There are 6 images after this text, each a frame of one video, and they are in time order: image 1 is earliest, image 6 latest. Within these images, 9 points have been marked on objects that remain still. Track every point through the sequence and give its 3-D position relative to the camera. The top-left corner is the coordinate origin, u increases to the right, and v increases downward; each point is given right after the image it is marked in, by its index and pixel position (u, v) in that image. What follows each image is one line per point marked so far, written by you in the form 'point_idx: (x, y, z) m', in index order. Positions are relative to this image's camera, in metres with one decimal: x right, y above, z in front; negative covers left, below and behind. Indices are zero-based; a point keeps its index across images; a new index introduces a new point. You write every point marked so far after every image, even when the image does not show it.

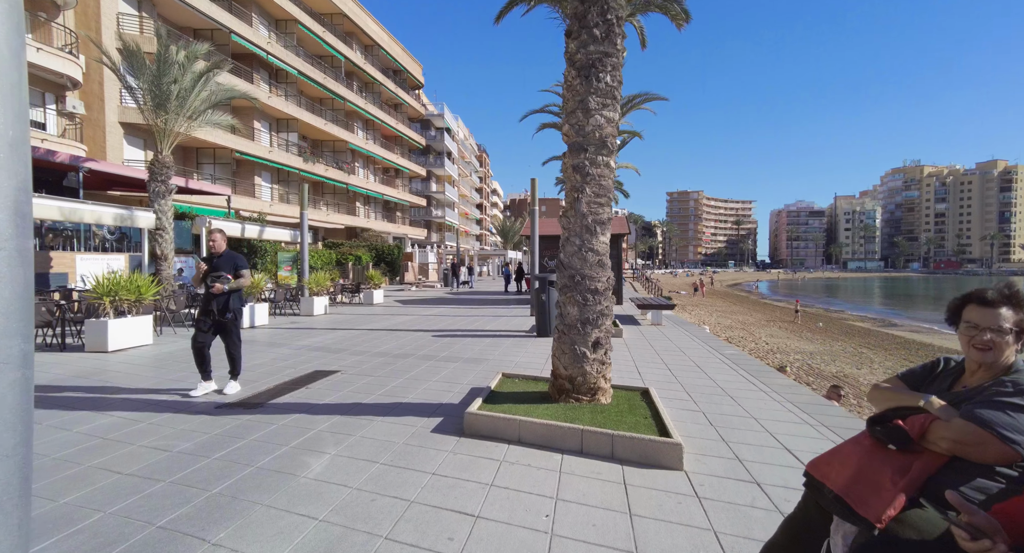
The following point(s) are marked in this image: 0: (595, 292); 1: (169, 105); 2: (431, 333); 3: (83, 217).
0: (+0.8, -0.1, +4.2) m
1: (-9.5, +4.8, +12.2) m
2: (-1.8, -1.3, +9.8) m
3: (-9.5, +1.3, +9.7) m
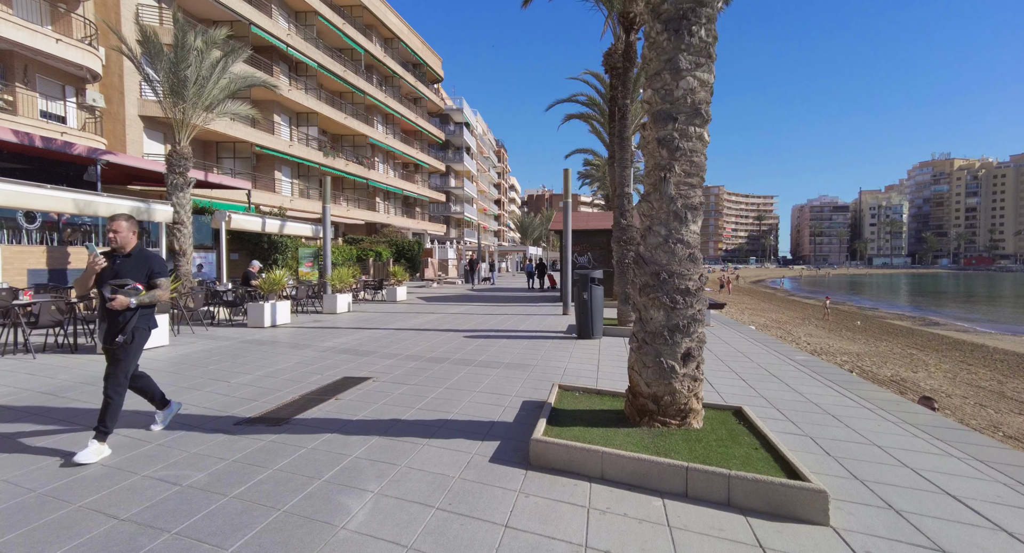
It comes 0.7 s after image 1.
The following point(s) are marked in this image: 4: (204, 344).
0: (+1.4, -0.1, +3.5) m
1: (-8.6, +4.9, +11.7) m
2: (-1.0, -1.2, +9.2) m
3: (-8.7, +1.4, +9.3) m
4: (-5.7, -1.3, +8.2) m
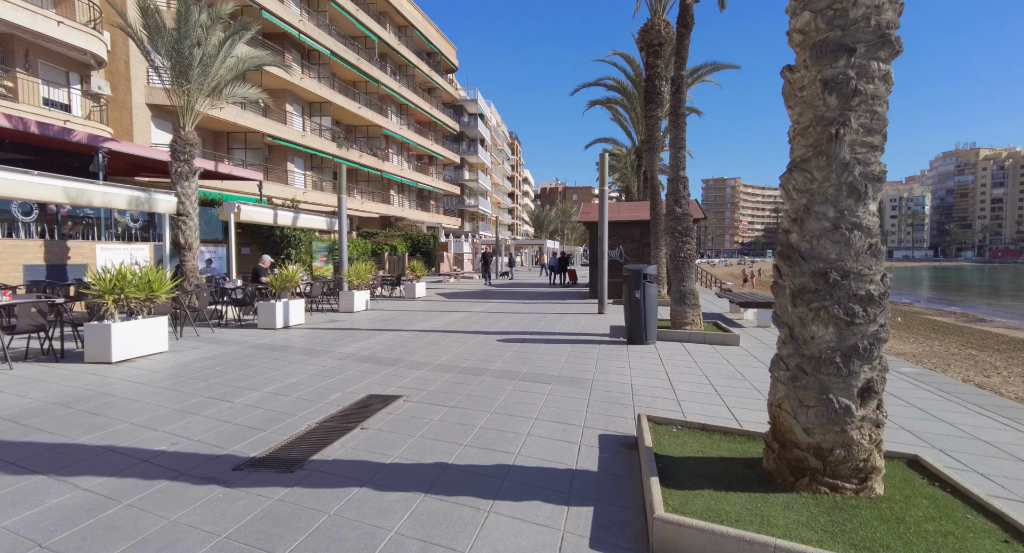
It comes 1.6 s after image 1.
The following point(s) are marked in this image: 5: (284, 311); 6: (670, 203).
0: (+1.9, -0.1, +2.4) m
1: (-7.9, +5.0, +10.8) m
2: (-0.3, -1.1, +8.2) m
3: (-8.0, +1.5, +8.5) m
4: (-5.0, -1.2, +7.3) m
5: (-5.0, -0.8, +9.7) m
6: (+2.9, +1.3, +8.0) m
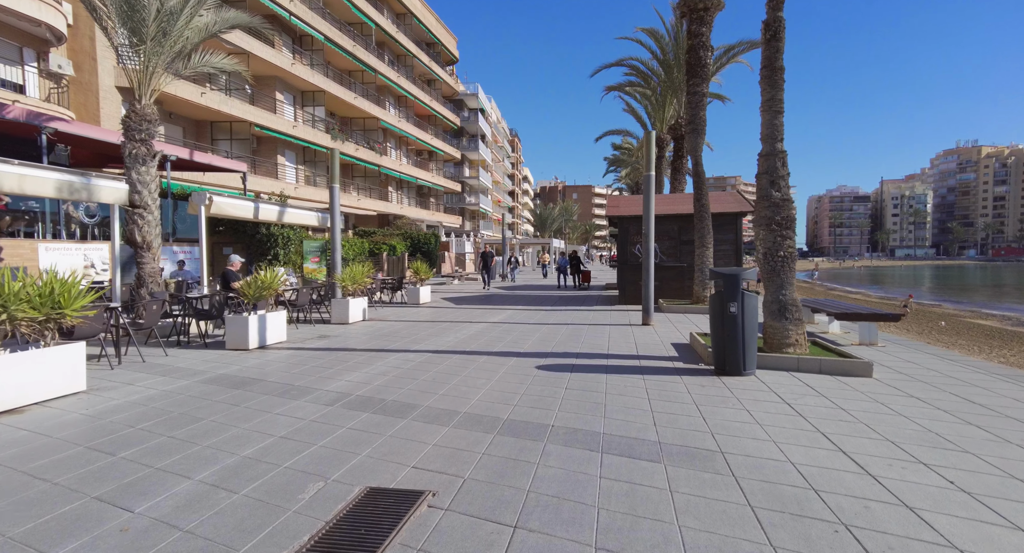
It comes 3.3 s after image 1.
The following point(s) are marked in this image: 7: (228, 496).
0: (+2.6, -0.2, +0.5) m
1: (-7.3, +4.9, +8.9) m
2: (+0.3, -1.2, +6.3) m
3: (-7.4, +1.4, +6.5) m
4: (-4.4, -1.3, +5.4) m
5: (-4.4, -0.9, +7.7) m
6: (+3.5, +1.3, +6.1) m
7: (-1.9, -1.4, +2.9) m
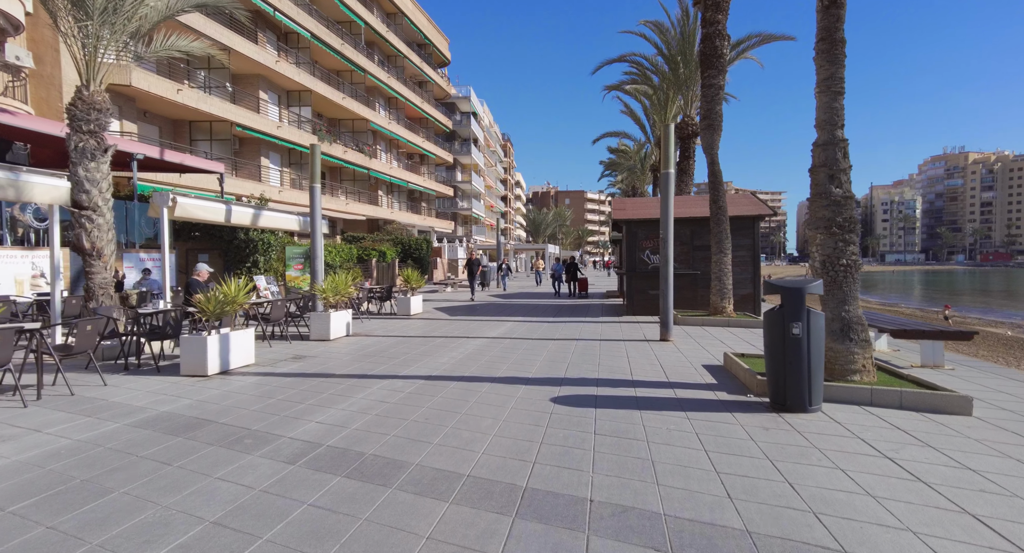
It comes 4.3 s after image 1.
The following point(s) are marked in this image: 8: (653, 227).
0: (+2.8, -0.3, -0.5) m
1: (-7.2, +4.7, +7.7) m
2: (+0.4, -1.4, +5.2) m
3: (-7.3, +1.2, +5.3) m
4: (-4.3, -1.5, +4.2) m
5: (-4.4, -1.0, +6.6) m
6: (+3.6, +1.1, +5.1) m
7: (-1.7, -1.5, +1.8) m
8: (+4.0, +1.4, +12.6) m
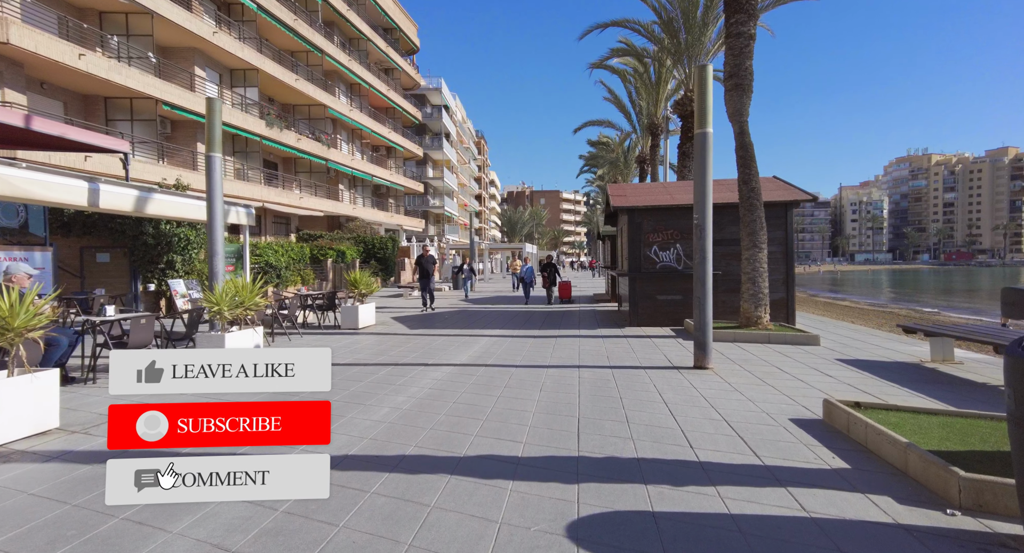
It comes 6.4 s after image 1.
0: (+3.0, -0.3, -3.0) m
1: (-7.5, +4.6, +4.7) m
2: (+0.2, -1.4, +2.6) m
3: (-7.5, +1.1, +2.3) m
4: (-4.4, -1.5, +1.4) m
5: (-4.6, -1.1, +3.7) m
6: (+3.4, +1.1, +2.7) m
7: (-1.6, -1.6, -0.9) m
8: (+3.4, +1.4, +10.2) m
